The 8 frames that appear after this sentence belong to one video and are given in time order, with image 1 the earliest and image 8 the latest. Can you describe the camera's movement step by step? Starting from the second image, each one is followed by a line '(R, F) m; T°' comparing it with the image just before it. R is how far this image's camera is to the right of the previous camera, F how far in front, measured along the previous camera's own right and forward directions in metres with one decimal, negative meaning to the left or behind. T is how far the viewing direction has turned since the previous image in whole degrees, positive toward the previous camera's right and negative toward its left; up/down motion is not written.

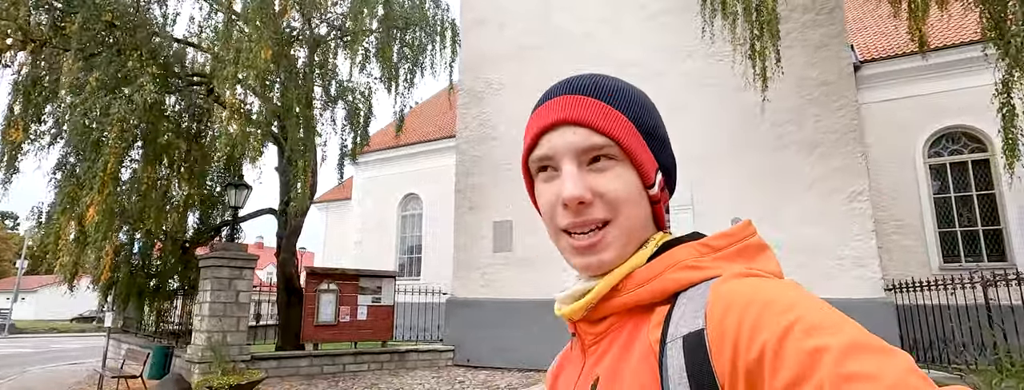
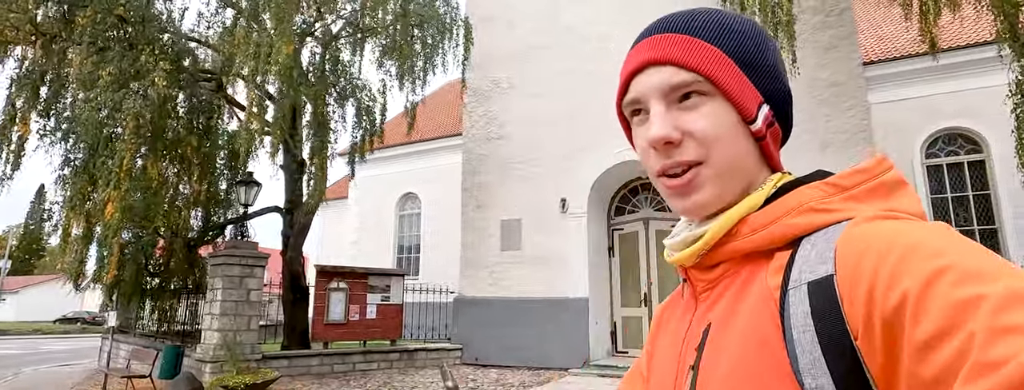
(-0.4, 0.0) m; +2°
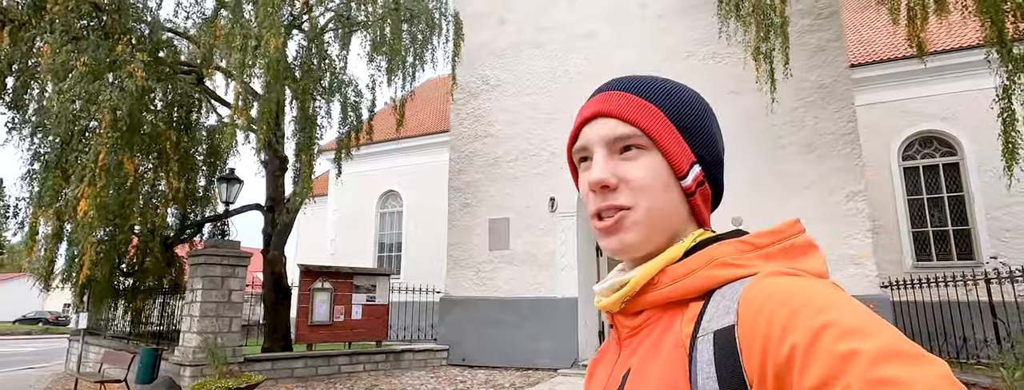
(-0.2, +0.1) m; +3°
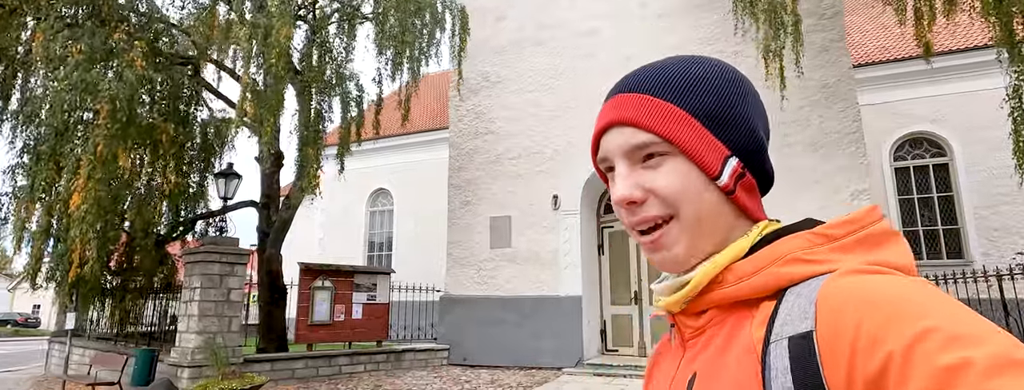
(-0.4, +0.1) m; +2°
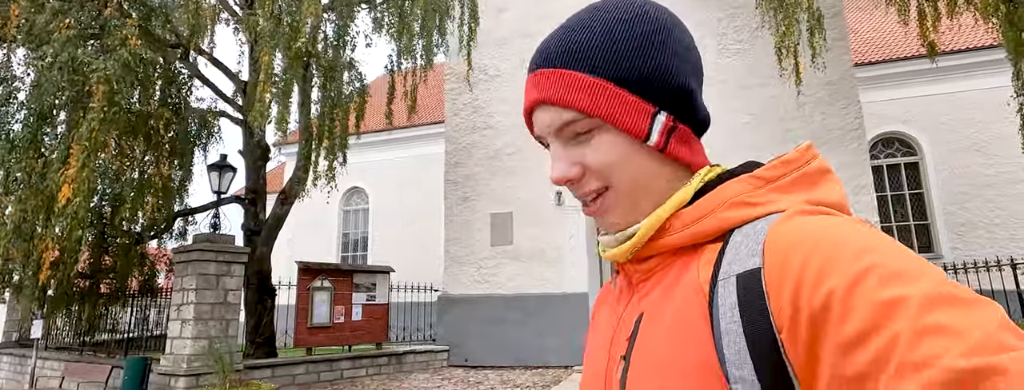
(-0.9, +0.3) m; +5°
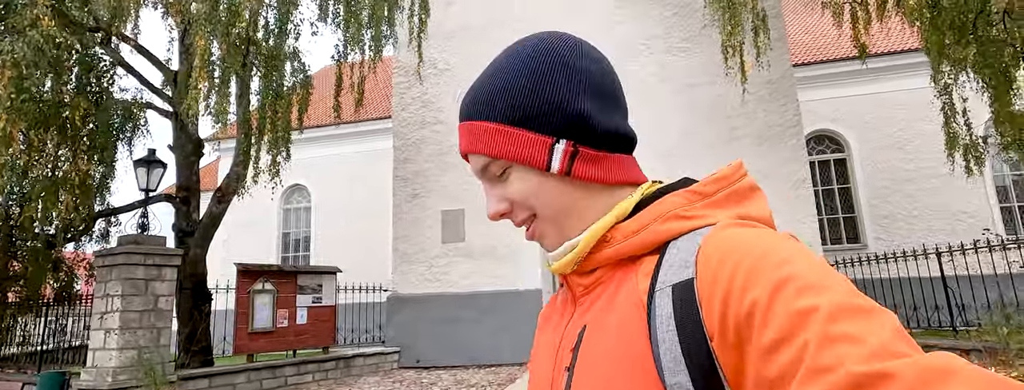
(-0.2, +0.1) m; +6°
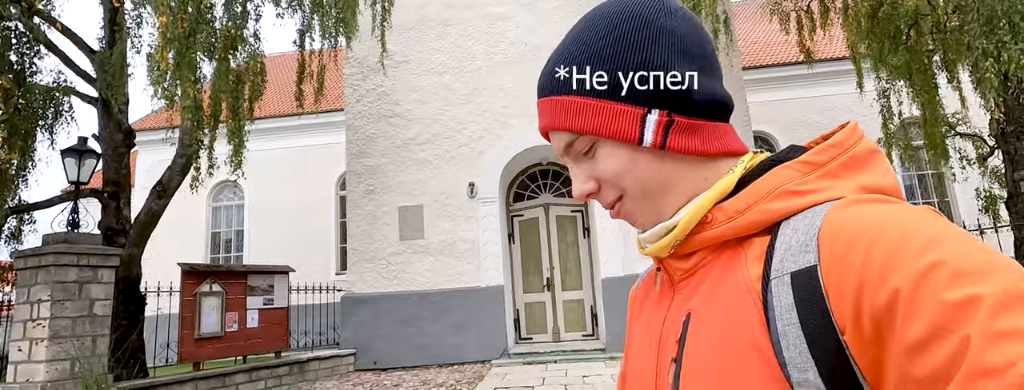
(-0.6, +0.1) m; +8°
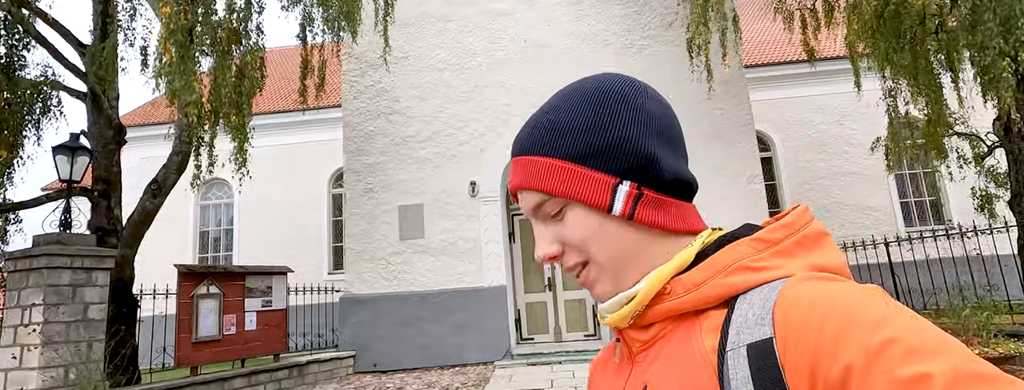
(-0.3, +0.1) m; +2°
